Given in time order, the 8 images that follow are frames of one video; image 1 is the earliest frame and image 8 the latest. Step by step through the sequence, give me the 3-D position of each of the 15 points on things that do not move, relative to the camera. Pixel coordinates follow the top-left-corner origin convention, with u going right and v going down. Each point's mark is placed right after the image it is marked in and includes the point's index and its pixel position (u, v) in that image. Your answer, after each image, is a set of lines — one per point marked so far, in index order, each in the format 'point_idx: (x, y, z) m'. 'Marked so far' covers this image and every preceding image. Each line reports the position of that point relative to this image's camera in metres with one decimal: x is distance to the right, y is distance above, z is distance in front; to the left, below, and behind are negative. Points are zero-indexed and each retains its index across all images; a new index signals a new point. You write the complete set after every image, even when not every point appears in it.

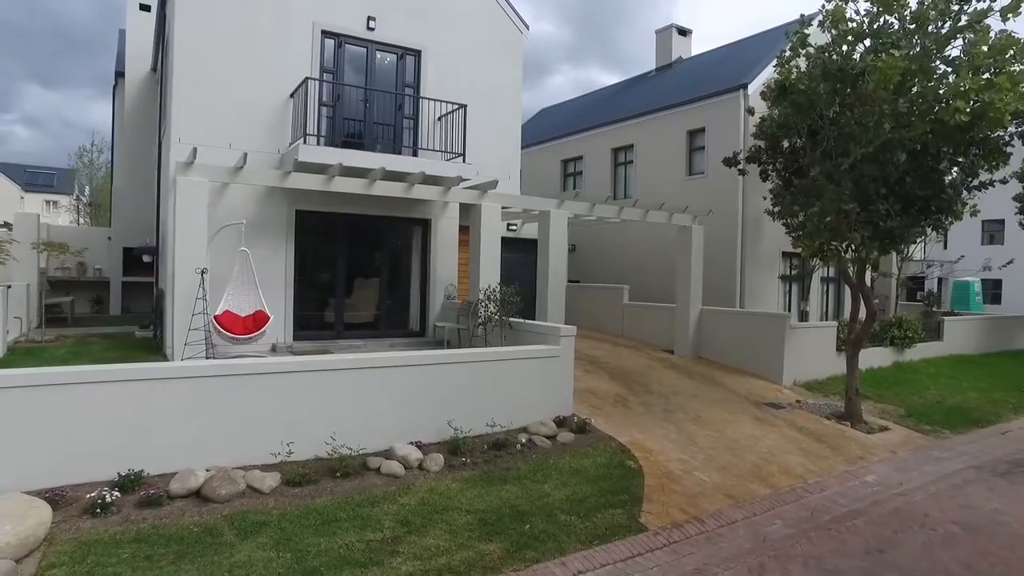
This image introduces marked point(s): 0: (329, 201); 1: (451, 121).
0: (-3.1, +1.5, +10.5) m
1: (-1.1, +3.1, +11.3) m
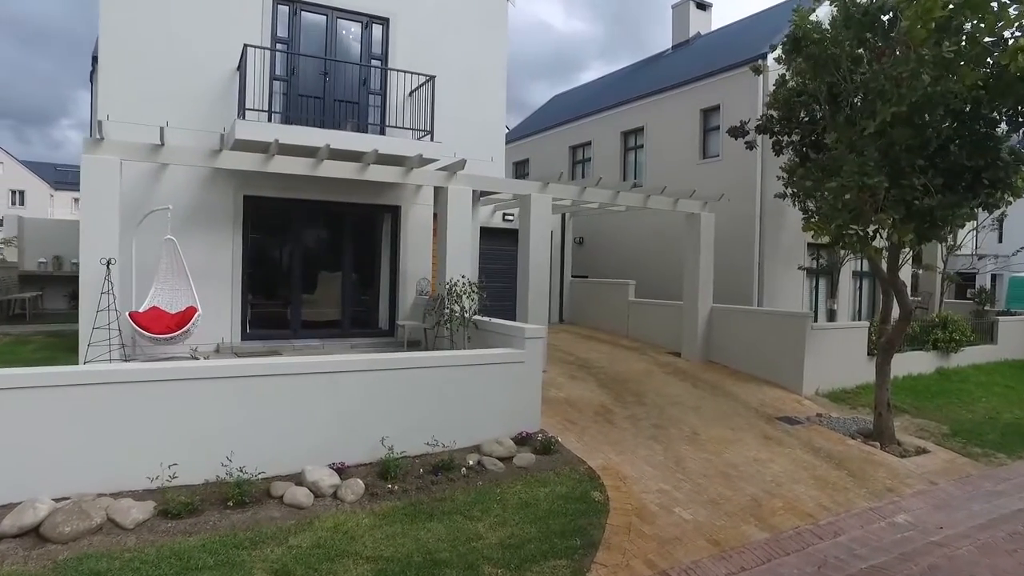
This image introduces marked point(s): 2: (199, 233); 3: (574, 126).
0: (-3.5, +1.6, +9.4) m
1: (-1.5, +3.2, +10.1) m
2: (-4.6, +0.8, +8.9) m
3: (+1.8, +4.7, +17.7) m
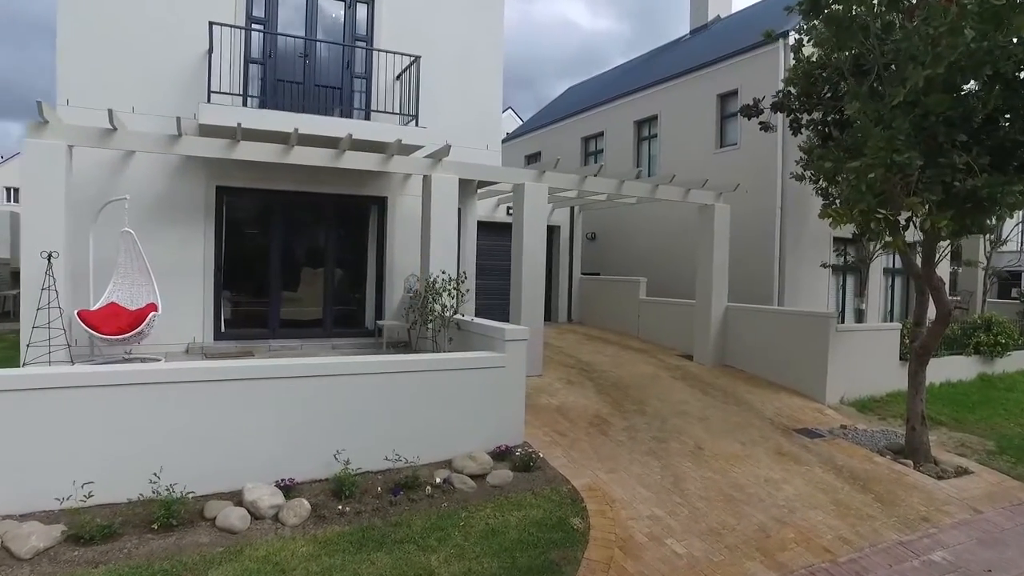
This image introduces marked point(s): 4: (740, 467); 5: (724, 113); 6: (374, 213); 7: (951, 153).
0: (-3.7, +1.6, +8.8) m
1: (-1.6, +3.2, +9.4) m
2: (-4.7, +0.8, +8.3) m
3: (+2.1, +4.7, +16.9) m
4: (+2.4, -1.9, +6.4) m
5: (+4.5, +3.7, +12.9) m
6: (-2.2, +1.2, +9.7) m
7: (+4.0, +1.2, +5.6) m
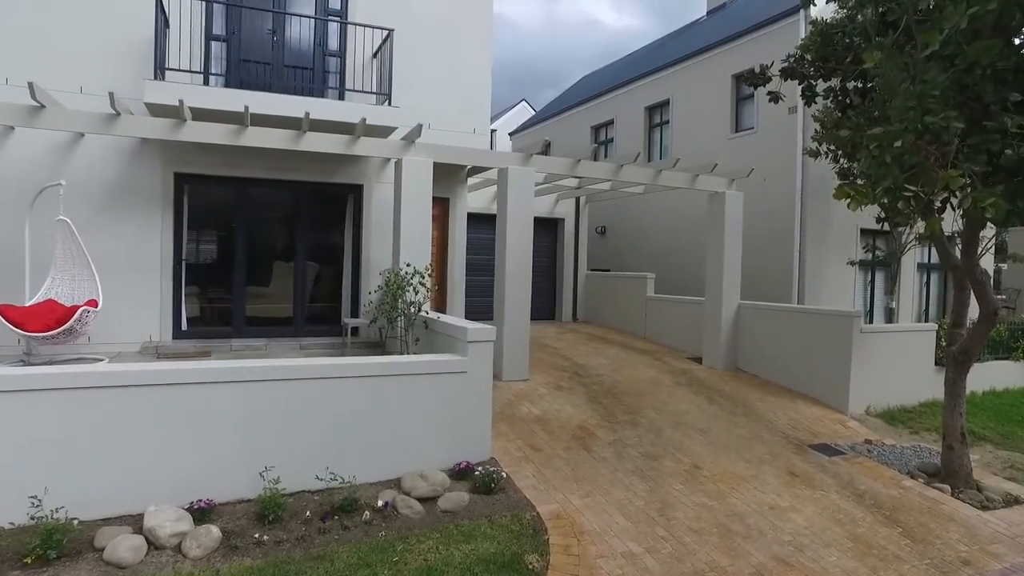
0: (-3.9, +1.7, +8.1) m
1: (-1.8, +3.3, +8.7) m
2: (-5.0, +0.9, +7.7) m
3: (+2.2, +4.8, +15.9) m
4: (+2.0, -1.8, +5.4) m
5: (+4.4, +3.7, +11.9) m
6: (-2.4, +1.3, +9.0) m
7: (+3.6, +1.3, +4.6) m
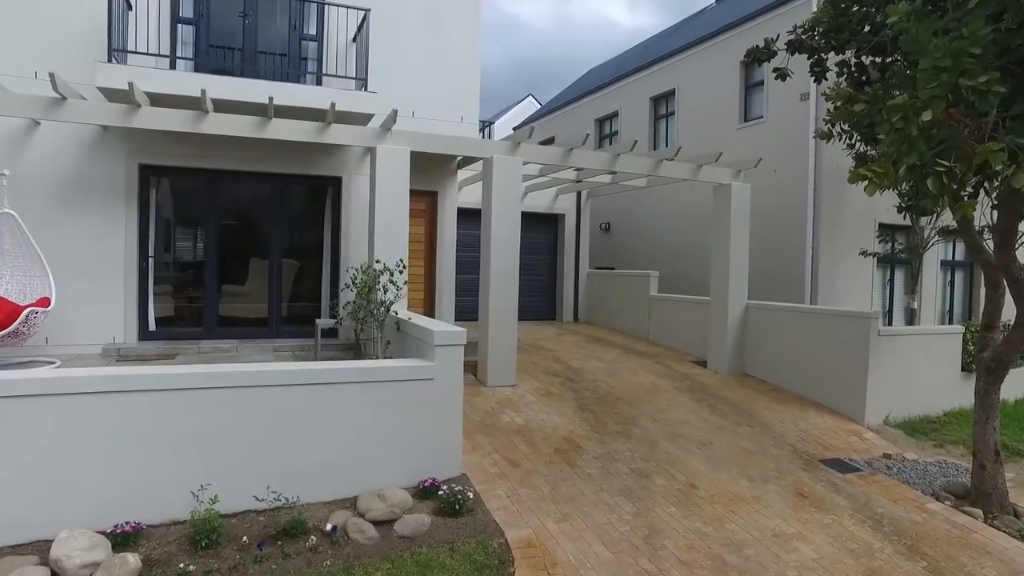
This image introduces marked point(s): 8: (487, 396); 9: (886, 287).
0: (-4.1, +1.7, +7.6) m
1: (-1.9, +3.3, +8.2) m
2: (-5.2, +0.9, +7.3) m
3: (+2.2, +4.8, +15.3) m
4: (+1.8, -1.8, +4.8) m
5: (+4.3, +3.8, +11.2) m
6: (-2.5, +1.3, +8.4) m
7: (+3.4, +1.3, +3.9) m
8: (-0.3, -1.3, +7.0) m
9: (+6.6, 0.0, +10.8) m
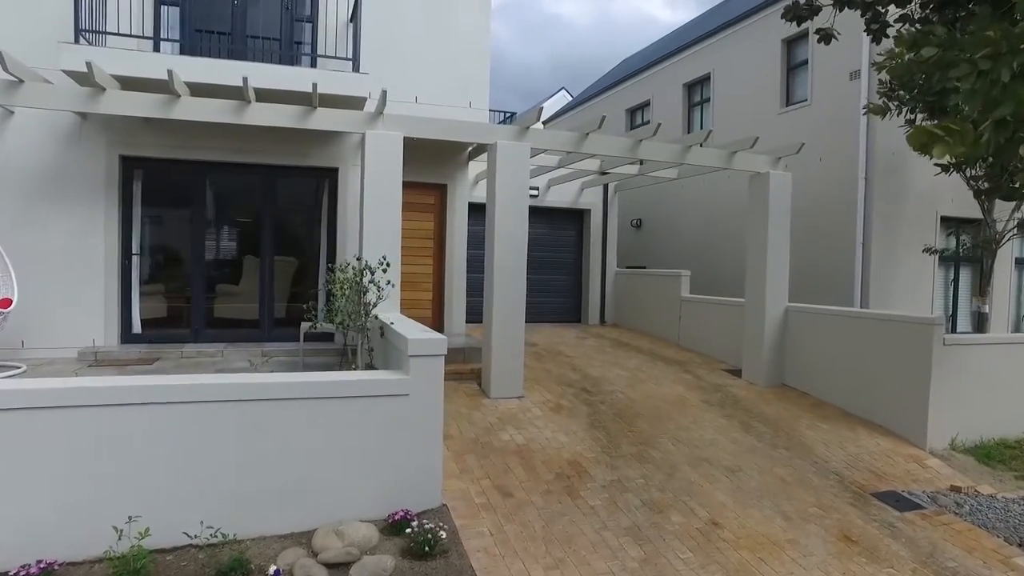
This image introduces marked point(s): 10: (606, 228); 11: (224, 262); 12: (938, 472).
0: (-4.0, +1.7, +7.1) m
1: (-1.8, +3.3, +7.5) m
2: (-5.1, +0.9, +6.8) m
3: (+2.8, +4.8, +14.4) m
4: (+1.7, -1.8, +3.9) m
5: (+4.6, +3.7, +10.2) m
6: (-2.4, +1.3, +7.8) m
7: (+3.2, +1.3, +2.9) m
8: (-0.2, -1.3, +6.3) m
9: (+6.8, 0.0, +9.6) m
10: (+1.9, +1.2, +12.3) m
11: (-3.5, +0.3, +7.5) m
12: (+3.9, -1.7, +5.6) m
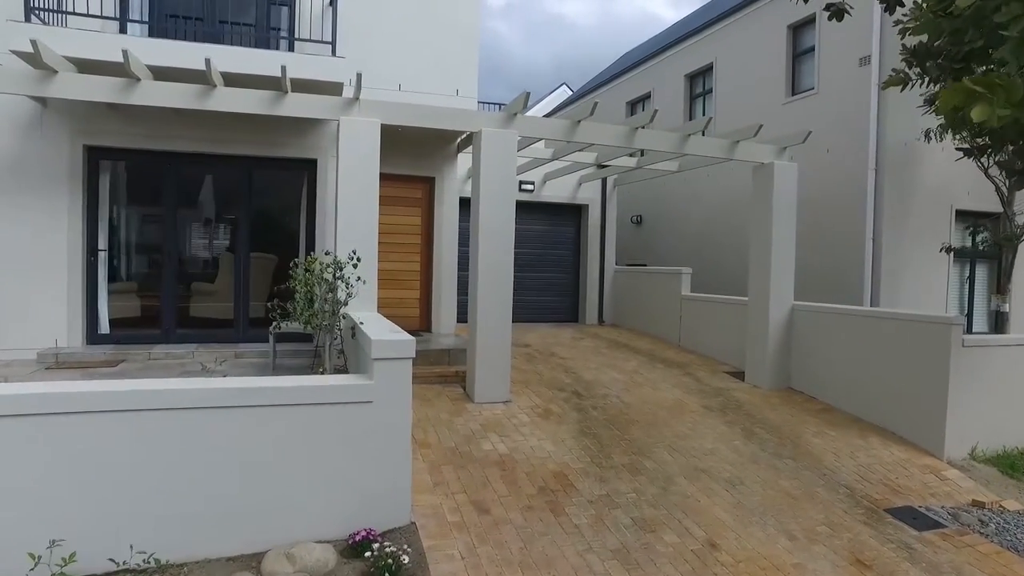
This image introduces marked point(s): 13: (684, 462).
0: (-4.1, +1.7, +6.7) m
1: (-2.0, +3.3, +7.1) m
2: (-5.2, +1.0, +6.4) m
3: (+2.7, +4.8, +14.0) m
4: (+1.5, -1.8, +3.5) m
5: (+4.5, +3.8, +9.7) m
6: (-2.5, +1.3, +7.4) m
7: (+3.0, +1.3, +2.5) m
8: (-0.4, -1.2, +5.9) m
9: (+6.7, 0.0, +9.1) m
10: (+1.8, +1.2, +11.9) m
11: (-3.7, +0.4, +7.1) m
12: (+3.7, -1.6, +5.1) m
13: (+1.5, -1.5, +5.2) m
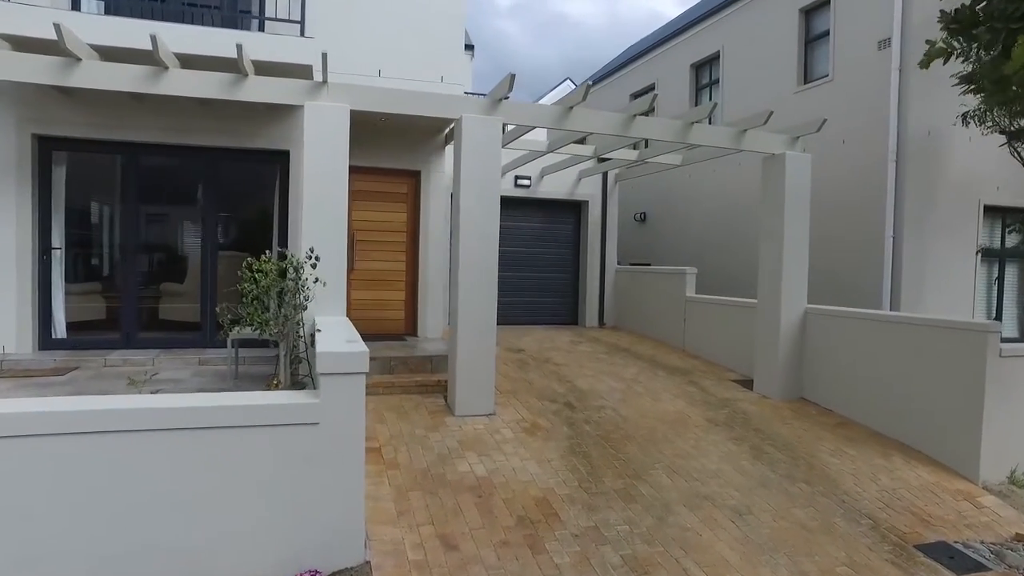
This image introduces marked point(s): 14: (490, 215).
0: (-4.2, +1.7, +6.2) m
1: (-2.1, +3.3, +6.6) m
2: (-5.4, +0.9, +6.0) m
3: (+2.7, +4.8, +13.4) m
4: (+1.3, -1.8, +2.9) m
5: (+4.4, +3.8, +9.1) m
6: (-2.6, +1.3, +6.9) m
7: (+2.8, +1.3, +1.9) m
8: (-0.5, -1.2, +5.3) m
9: (+6.6, 0.0, +8.4) m
10: (+1.7, +1.2, +11.3) m
11: (-3.8, +0.3, +6.6) m
12: (+3.5, -1.7, +4.5) m
13: (+1.3, -1.5, +4.6) m
14: (-0.2, +0.7, +5.9) m
